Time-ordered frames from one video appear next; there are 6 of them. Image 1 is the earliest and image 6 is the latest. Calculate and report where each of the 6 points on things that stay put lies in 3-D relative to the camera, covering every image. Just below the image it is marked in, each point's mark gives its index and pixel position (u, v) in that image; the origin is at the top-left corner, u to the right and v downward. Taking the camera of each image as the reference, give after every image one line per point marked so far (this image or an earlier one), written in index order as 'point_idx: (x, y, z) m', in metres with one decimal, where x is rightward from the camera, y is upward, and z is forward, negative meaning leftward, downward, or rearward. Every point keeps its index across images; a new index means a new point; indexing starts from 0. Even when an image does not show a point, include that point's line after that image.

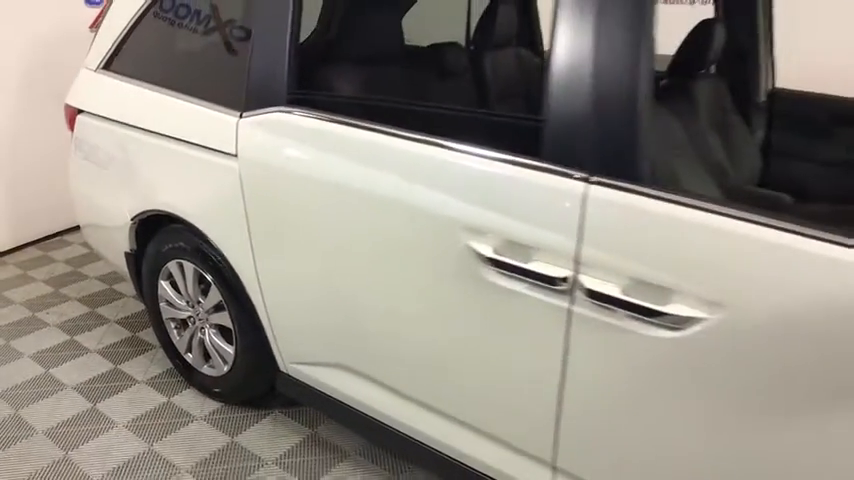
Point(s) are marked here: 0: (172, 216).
0: (-0.7, +0.1, +2.0) m
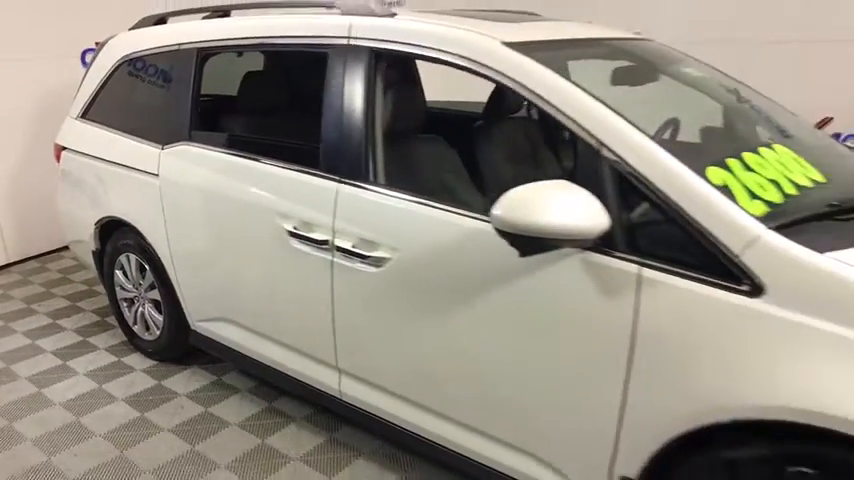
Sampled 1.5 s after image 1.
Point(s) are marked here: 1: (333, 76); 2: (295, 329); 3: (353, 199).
0: (-1.2, +0.1, +2.8) m
1: (-0.3, +0.5, +2.0) m
2: (-0.4, -0.3, +2.2) m
3: (-0.2, +0.1, +1.9) m
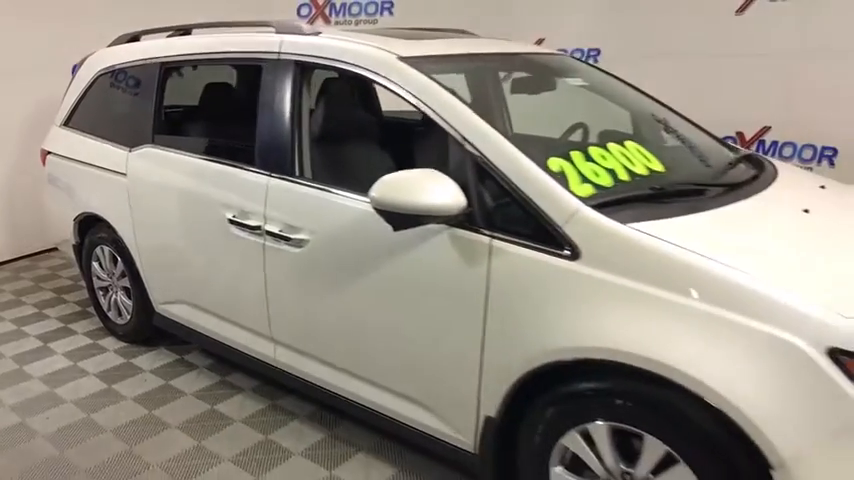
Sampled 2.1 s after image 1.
0: (-1.5, +0.1, +3.1) m
1: (-0.5, +0.5, +2.3) m
2: (-0.7, -0.2, +2.5) m
3: (-0.5, +0.2, +2.2) m
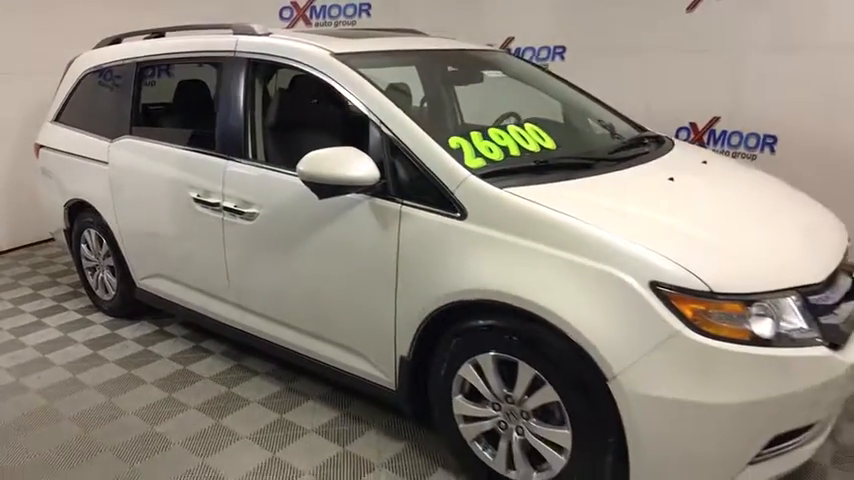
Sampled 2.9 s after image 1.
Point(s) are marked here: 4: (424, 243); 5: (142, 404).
0: (-1.7, +0.2, +3.4) m
1: (-0.8, +0.6, +2.7) m
2: (-0.9, -0.1, +2.8) m
3: (-0.7, +0.3, +2.5) m
4: (0.0, 0.0, +2.0) m
5: (-1.1, -0.6, +2.6) m
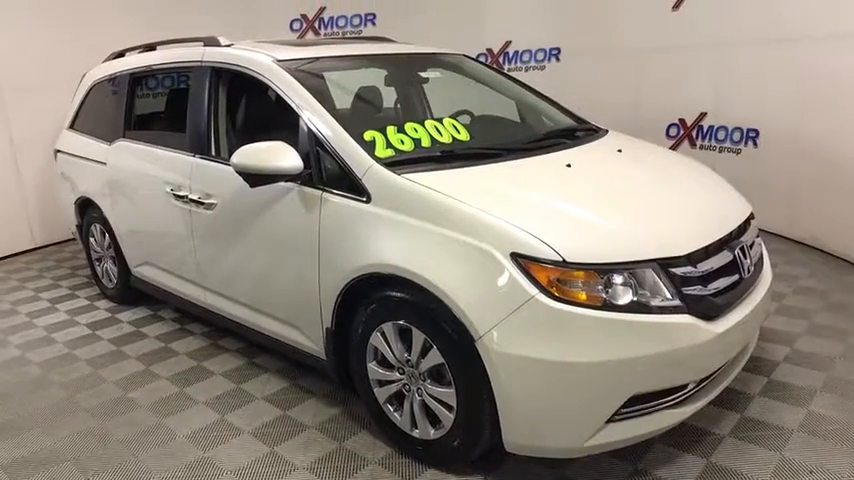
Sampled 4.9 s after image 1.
0: (-1.9, +0.2, +3.8) m
1: (-1.0, +0.7, +3.0) m
2: (-1.1, -0.1, +3.1) m
3: (-1.0, +0.3, +2.9) m
4: (-0.3, 0.0, +2.3) m
5: (-1.3, -0.6, +3.0) m
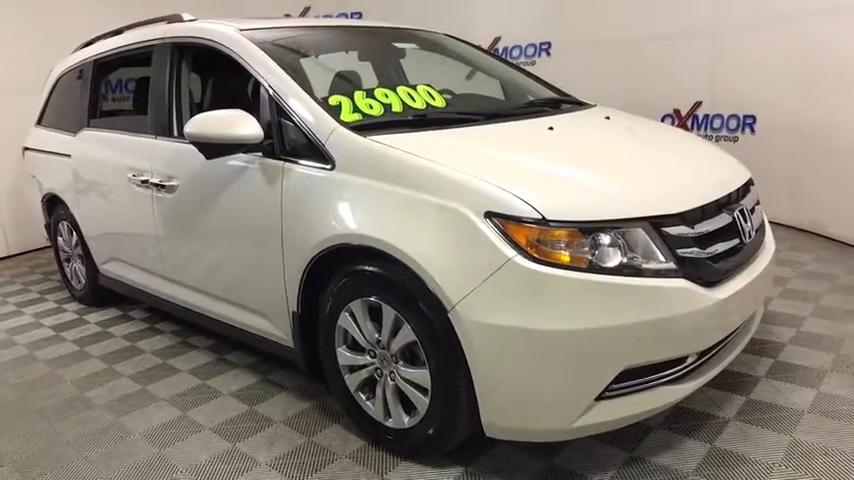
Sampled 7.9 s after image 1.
0: (-2.0, +0.2, +3.6) m
1: (-1.1, +0.7, +2.8) m
2: (-1.2, -0.1, +3.0) m
3: (-1.1, +0.4, +2.7) m
4: (-0.4, +0.1, +2.1) m
5: (-1.4, -0.5, +2.8) m
